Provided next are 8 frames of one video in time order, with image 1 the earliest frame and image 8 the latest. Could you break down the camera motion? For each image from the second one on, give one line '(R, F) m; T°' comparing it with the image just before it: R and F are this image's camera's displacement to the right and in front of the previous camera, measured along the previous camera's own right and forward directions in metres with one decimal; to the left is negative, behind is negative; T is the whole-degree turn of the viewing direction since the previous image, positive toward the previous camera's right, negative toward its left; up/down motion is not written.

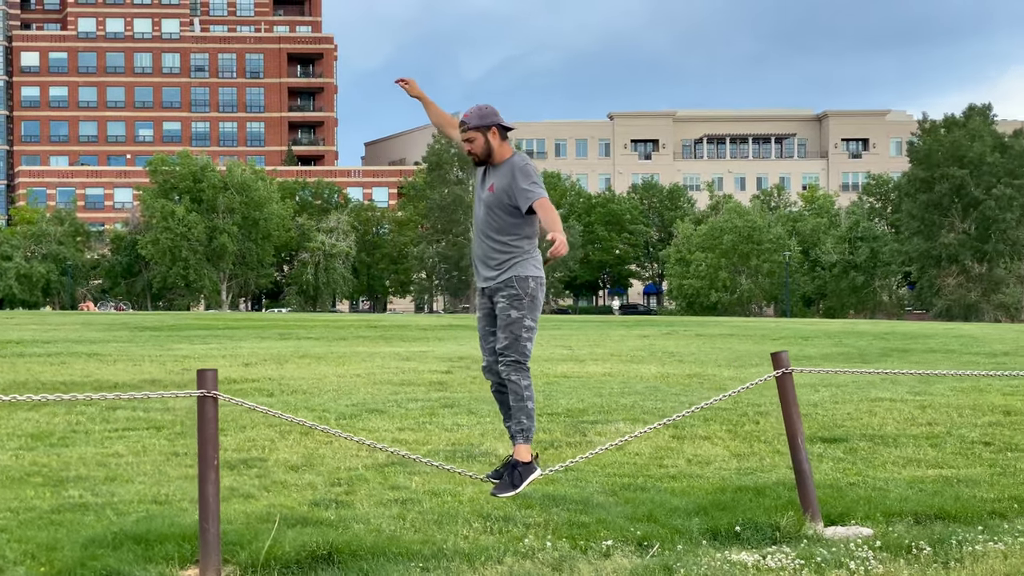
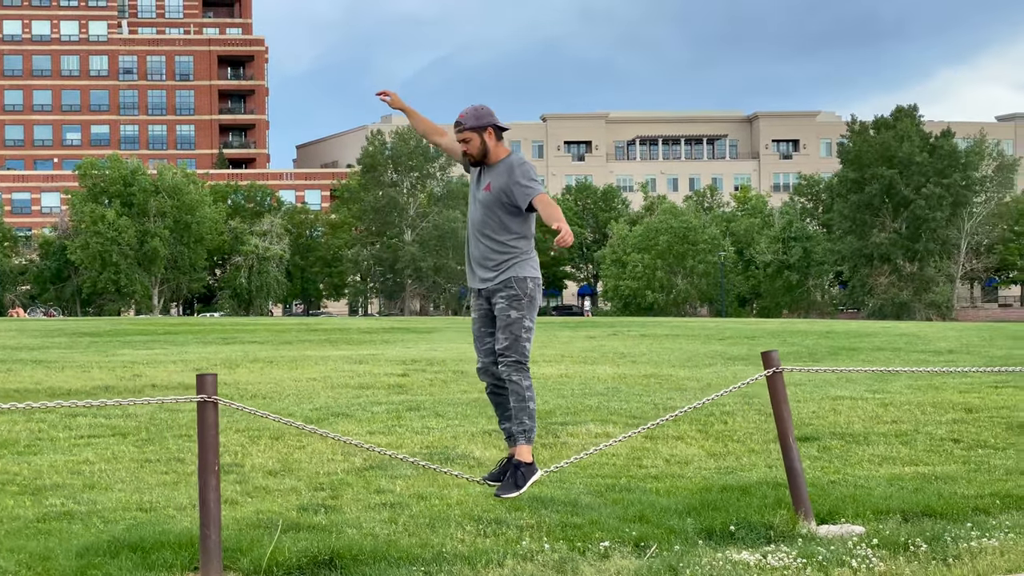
(-0.3, 0.0) m; +3°
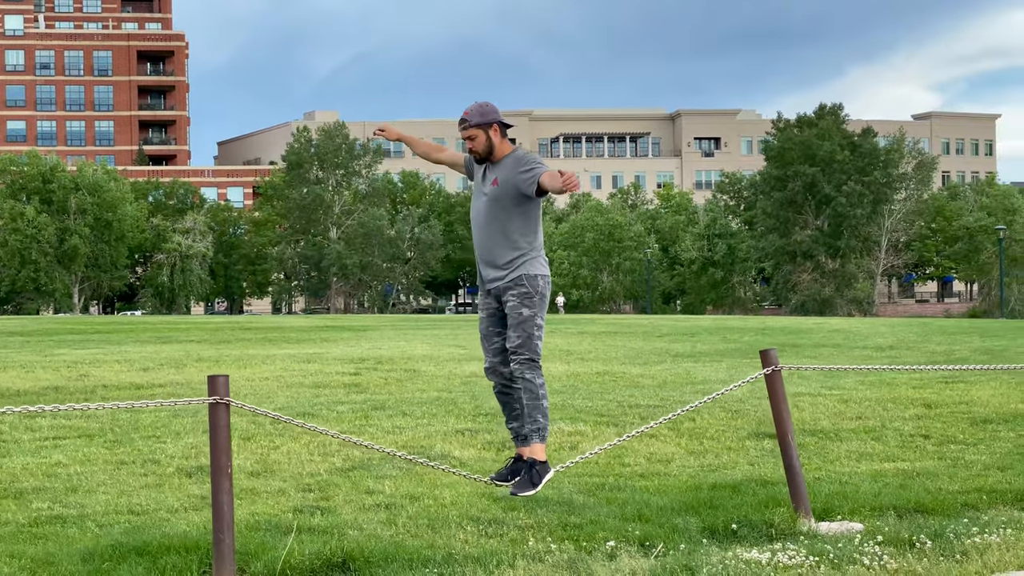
(-0.4, 0.0) m; +3°
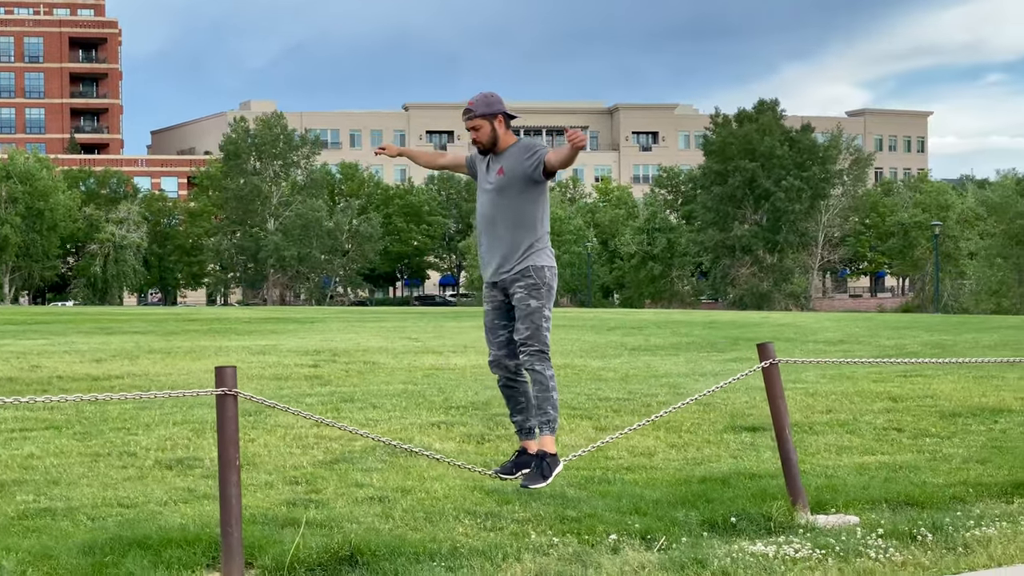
(-0.3, +0.1) m; +3°
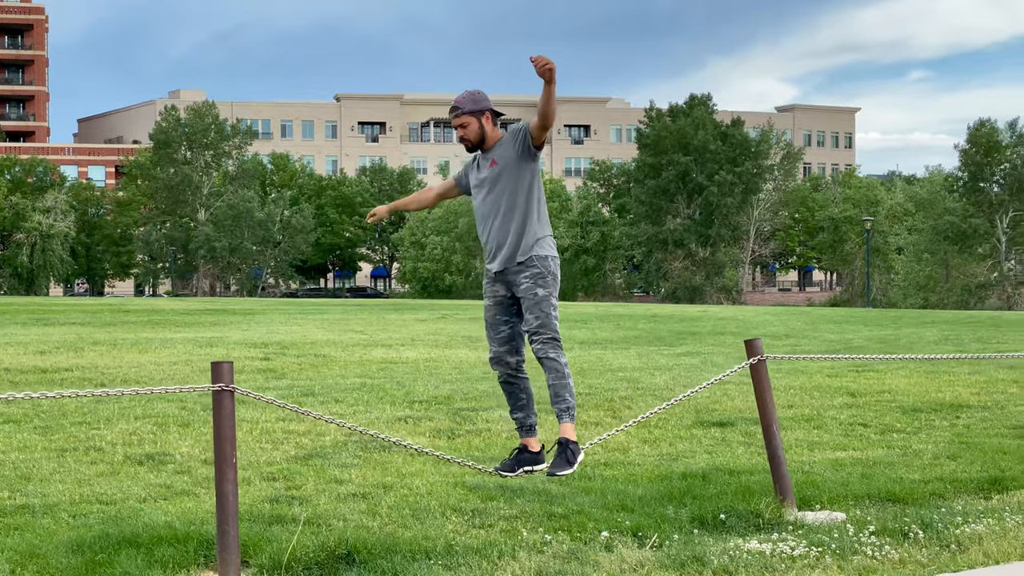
(-0.3, +0.1) m; +3°
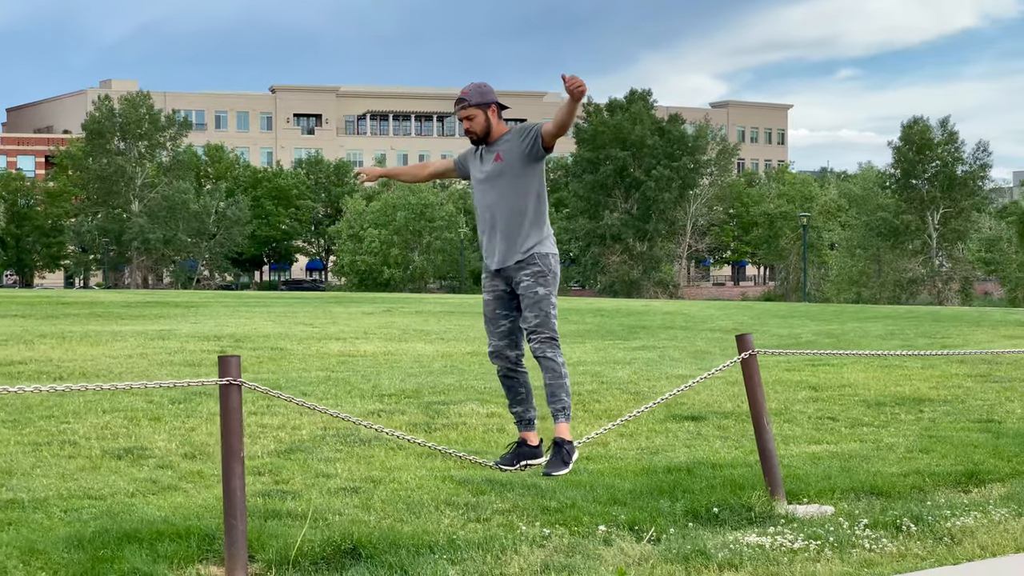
(-0.3, 0.0) m; +3°
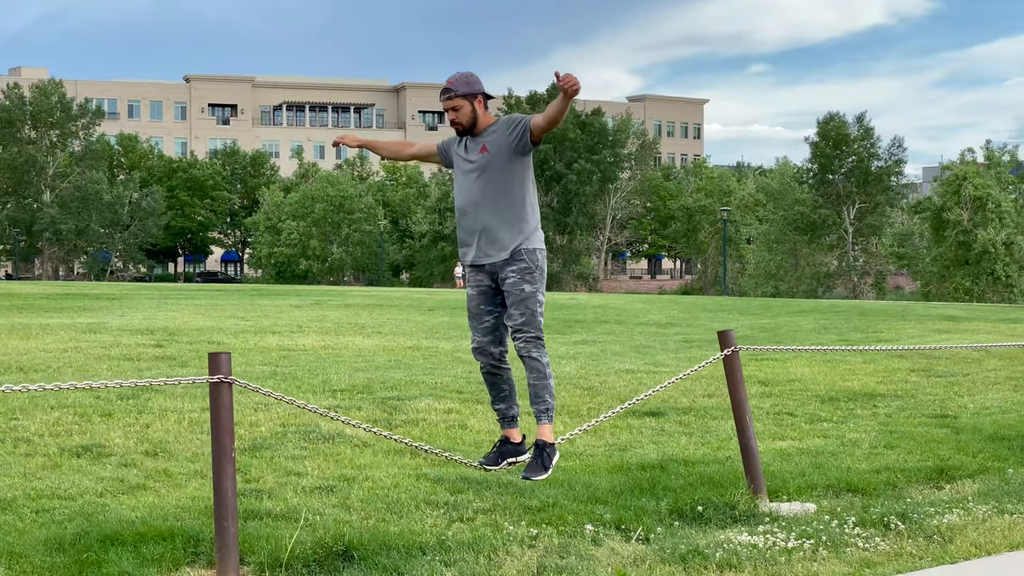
(-0.3, +0.2) m; +3°
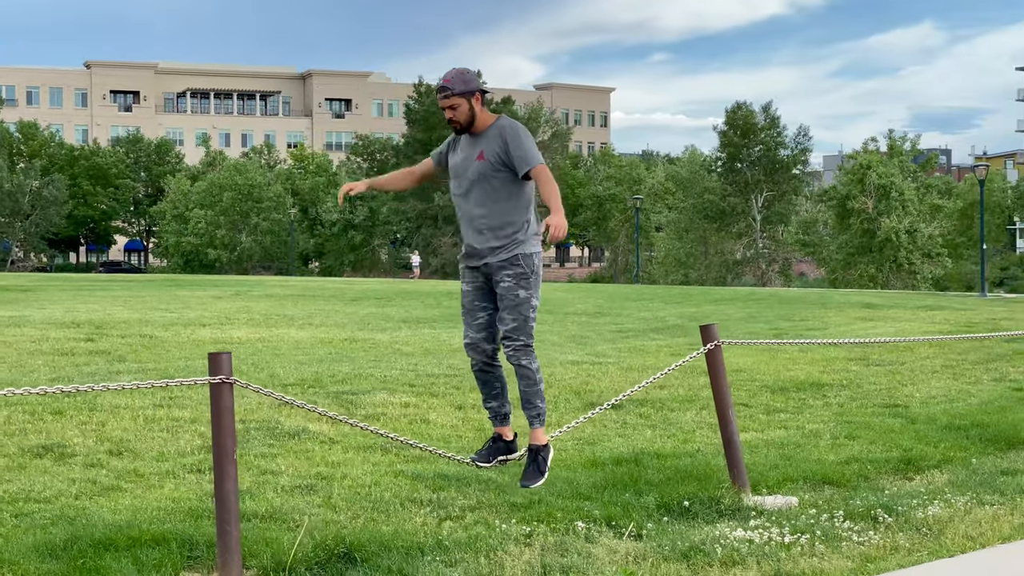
(-0.4, +0.1) m; +4°
